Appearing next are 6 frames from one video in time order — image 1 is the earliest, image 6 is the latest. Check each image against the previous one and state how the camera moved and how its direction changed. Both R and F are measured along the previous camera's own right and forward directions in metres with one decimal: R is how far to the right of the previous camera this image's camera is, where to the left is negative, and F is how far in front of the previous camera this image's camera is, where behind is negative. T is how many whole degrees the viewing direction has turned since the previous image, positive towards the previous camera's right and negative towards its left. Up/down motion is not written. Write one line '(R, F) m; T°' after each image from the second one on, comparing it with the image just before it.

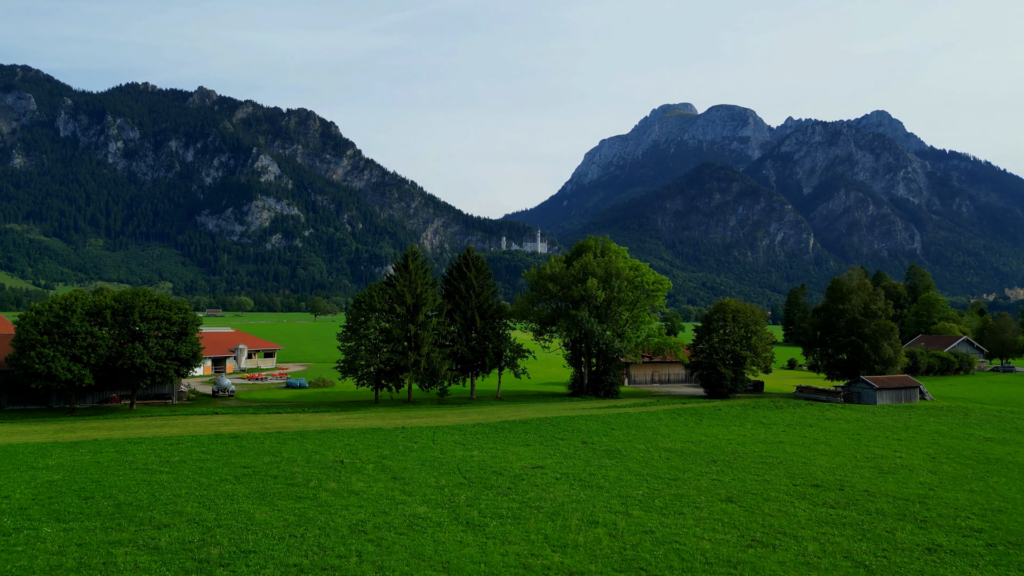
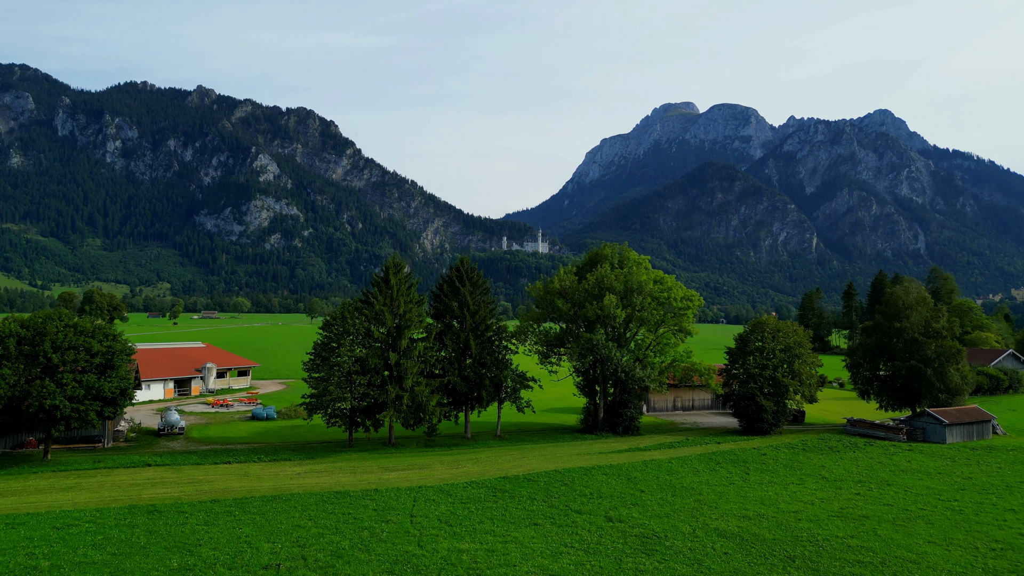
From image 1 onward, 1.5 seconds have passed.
(0.0, +5.6) m; 0°
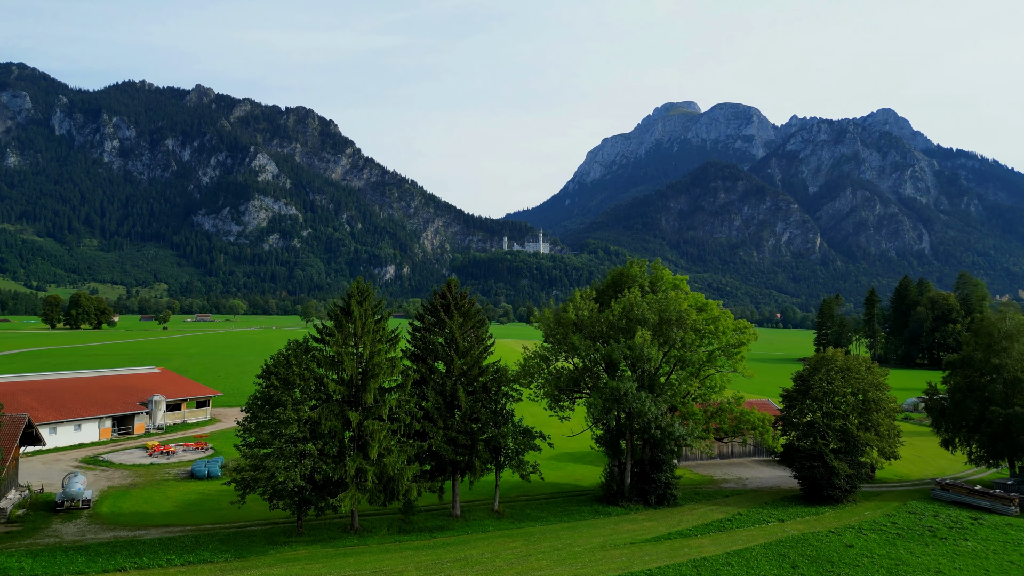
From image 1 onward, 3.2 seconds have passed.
(0.0, +6.7) m; 0°
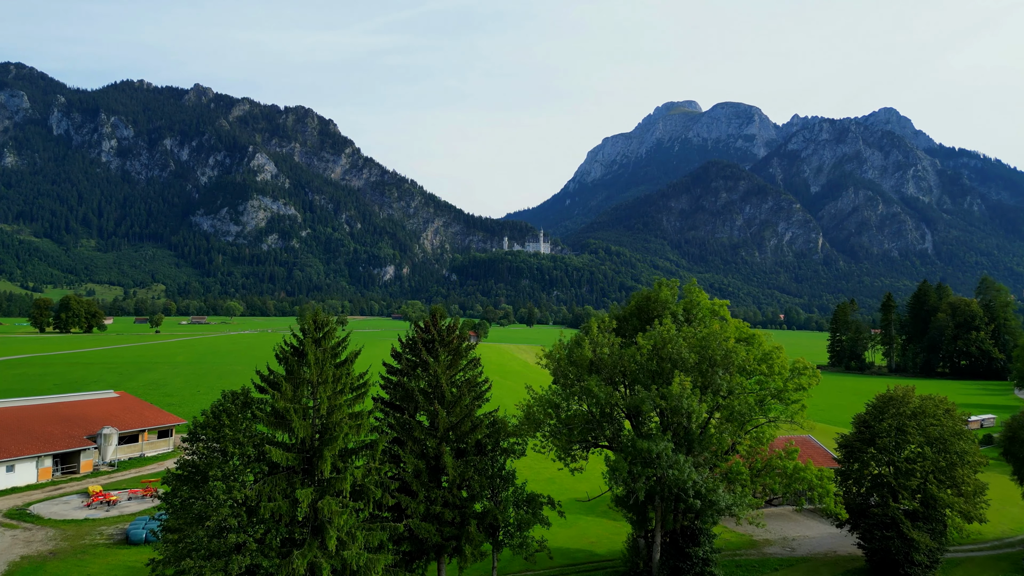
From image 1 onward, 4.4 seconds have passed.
(0.0, +4.7) m; 0°
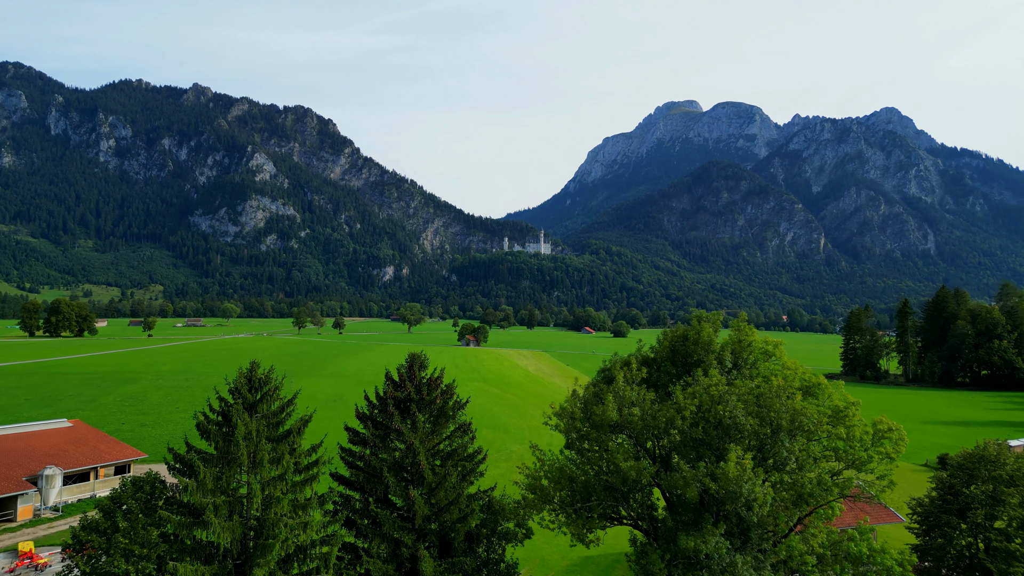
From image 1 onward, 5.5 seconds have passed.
(0.0, +4.2) m; 0°
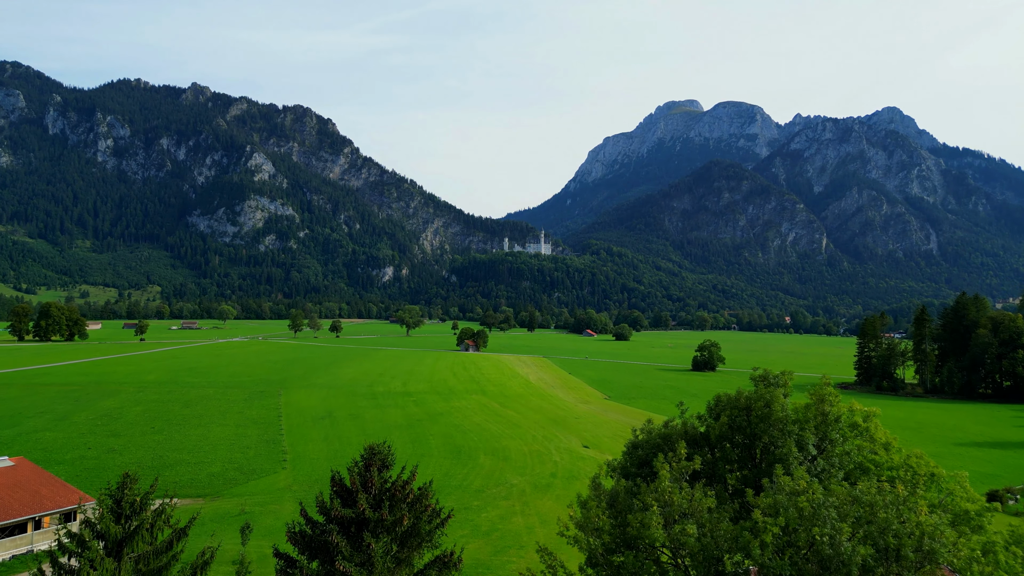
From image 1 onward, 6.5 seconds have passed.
(0.0, +4.2) m; 0°
